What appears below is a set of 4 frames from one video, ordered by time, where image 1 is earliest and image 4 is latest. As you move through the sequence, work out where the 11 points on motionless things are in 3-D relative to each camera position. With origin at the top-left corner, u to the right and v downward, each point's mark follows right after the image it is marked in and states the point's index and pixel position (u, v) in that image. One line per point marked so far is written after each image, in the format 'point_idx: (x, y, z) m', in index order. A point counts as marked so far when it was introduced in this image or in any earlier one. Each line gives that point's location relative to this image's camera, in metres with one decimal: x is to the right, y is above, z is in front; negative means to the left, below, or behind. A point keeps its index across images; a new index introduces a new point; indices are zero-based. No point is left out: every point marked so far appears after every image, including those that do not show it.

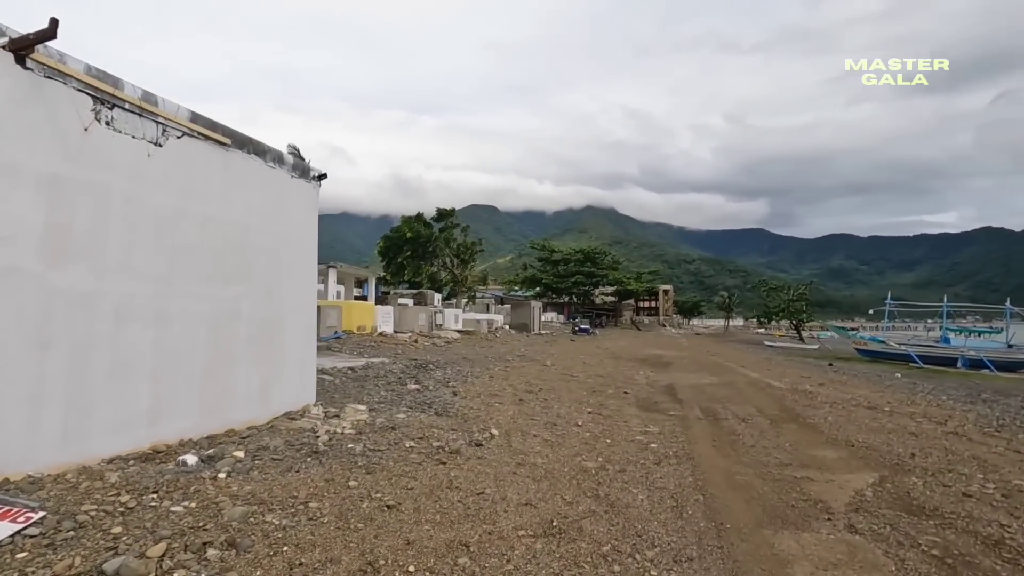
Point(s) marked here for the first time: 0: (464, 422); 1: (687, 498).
0: (-0.6, -1.6, +6.3) m
1: (+1.4, -1.7, +4.2) m
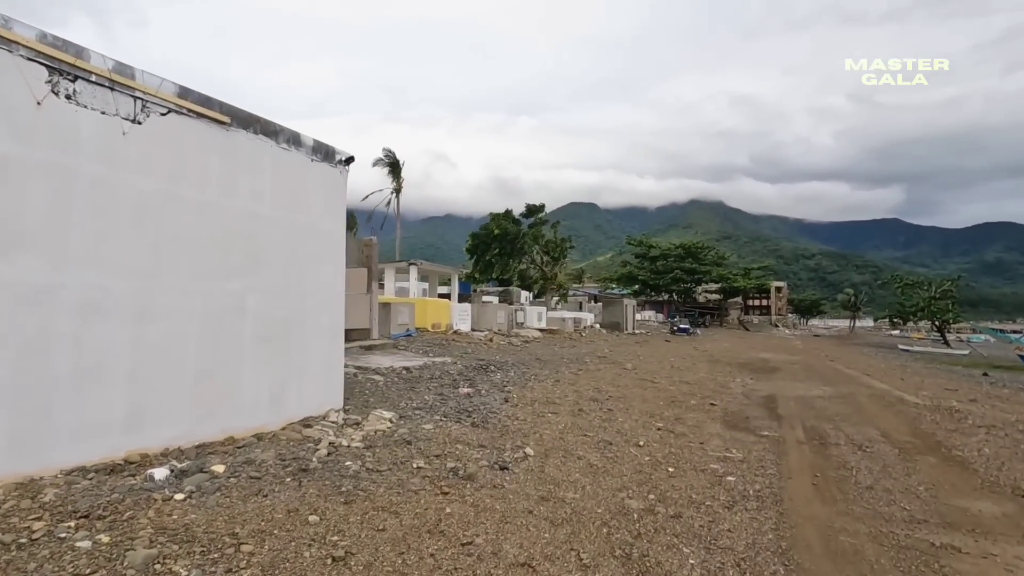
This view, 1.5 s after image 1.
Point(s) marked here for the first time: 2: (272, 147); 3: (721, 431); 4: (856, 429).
0: (-0.1, -1.5, +5.5) m
1: (+1.4, -1.6, +3.0) m
2: (-2.3, +1.4, +5.1) m
3: (+2.6, -1.8, +6.6) m
4: (+4.5, -1.8, +6.9) m
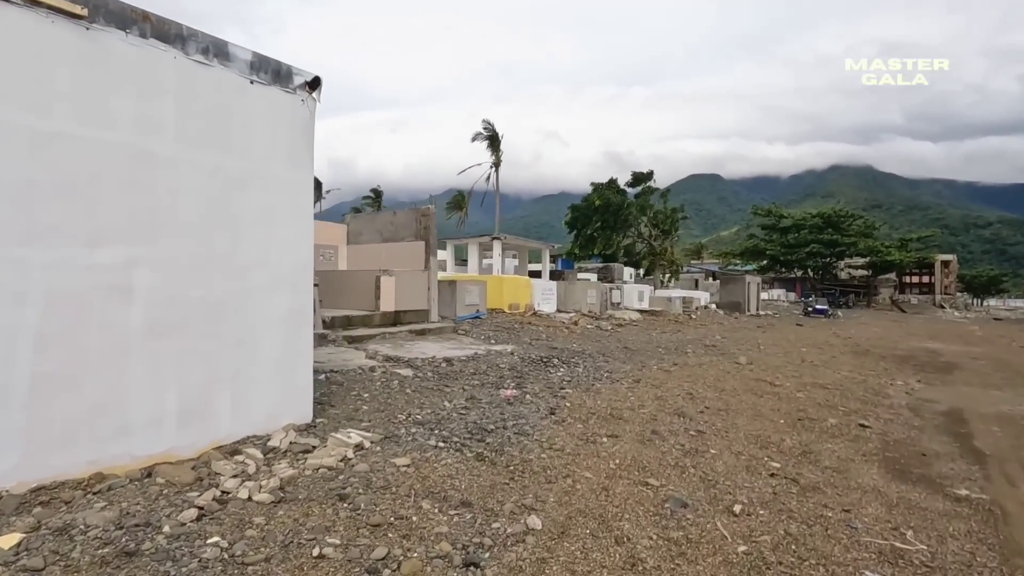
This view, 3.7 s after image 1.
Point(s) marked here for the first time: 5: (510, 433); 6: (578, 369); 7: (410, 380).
0: (0.0, -1.3, +3.6) m
1: (+0.9, -1.5, +0.9) m
2: (-2.3, +1.5, +3.6) m
3: (+2.9, -1.5, +4.1) m
4: (+4.8, -1.6, +4.0) m
5: (0.0, -1.3, +4.7) m
6: (+1.0, -1.2, +7.8) m
7: (-1.2, -1.1, +6.5) m
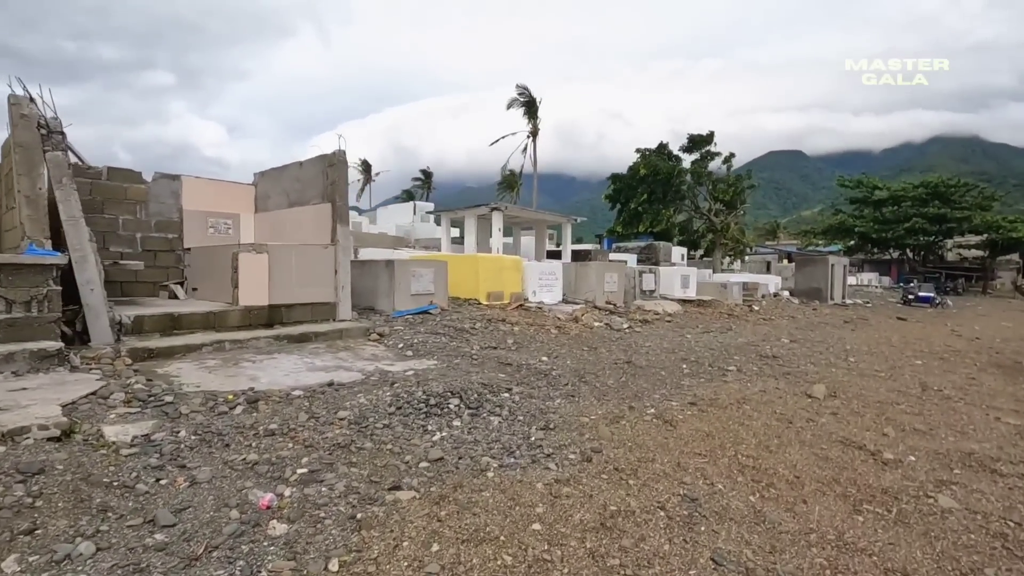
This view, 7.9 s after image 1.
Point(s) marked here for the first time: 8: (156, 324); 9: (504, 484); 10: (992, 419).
0: (-1.7, -1.3, +0.2) m
1: (-1.0, -1.5, -2.6) m
2: (-3.9, +1.6, +0.4) m
3: (+1.3, -1.5, +0.3) m
4: (+3.2, -1.5, 0.0) m
5: (-1.5, -1.2, +1.3) m
6: (-0.1, -1.0, +4.3) m
7: (-2.5, -1.0, +3.2) m
8: (-3.8, -0.4, +5.7) m
9: (0.0, -1.2, +3.2) m
10: (+5.0, -1.3, +5.6) m
